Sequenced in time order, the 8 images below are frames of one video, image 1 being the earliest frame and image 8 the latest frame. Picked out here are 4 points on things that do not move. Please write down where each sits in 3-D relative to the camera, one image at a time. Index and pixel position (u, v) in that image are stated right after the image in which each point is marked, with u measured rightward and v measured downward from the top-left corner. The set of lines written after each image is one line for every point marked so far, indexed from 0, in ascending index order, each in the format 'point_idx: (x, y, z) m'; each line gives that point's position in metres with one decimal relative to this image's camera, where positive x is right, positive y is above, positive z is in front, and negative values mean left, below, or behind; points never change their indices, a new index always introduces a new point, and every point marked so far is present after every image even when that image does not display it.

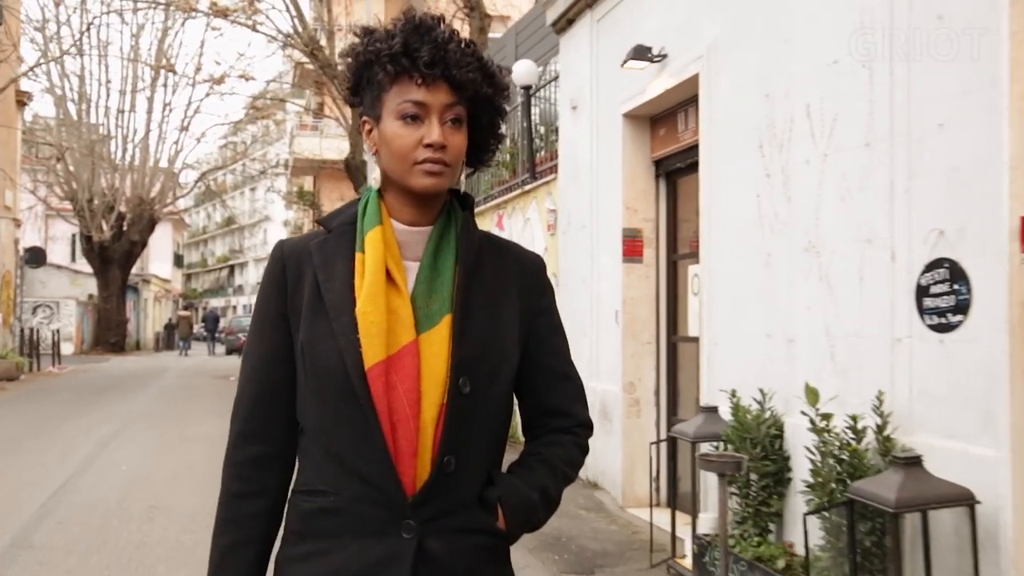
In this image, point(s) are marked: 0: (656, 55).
0: (+0.9, +1.5, +6.8) m
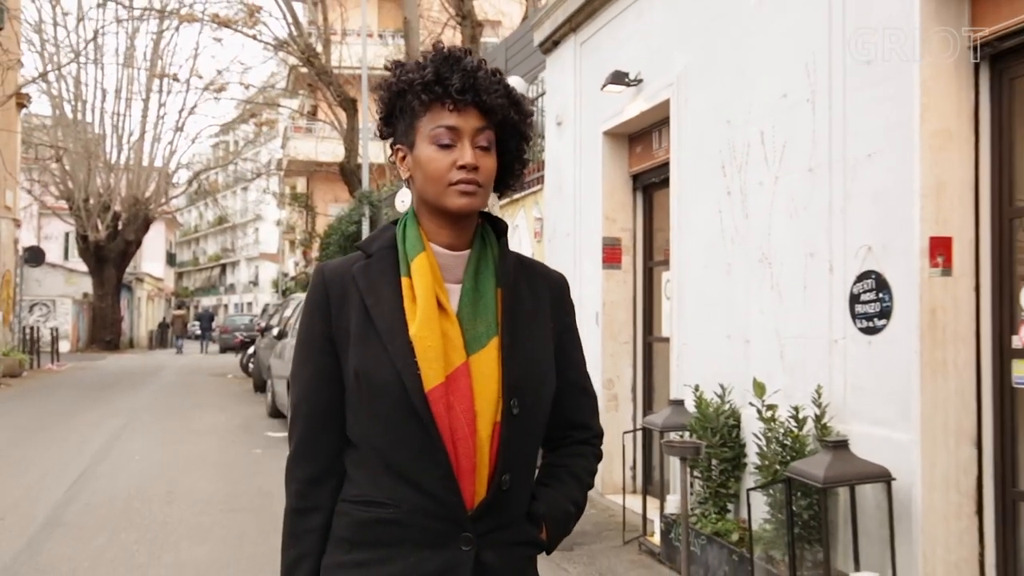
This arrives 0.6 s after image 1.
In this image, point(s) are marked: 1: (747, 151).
0: (+0.8, +1.5, +7.4) m
1: (+1.3, +0.7, +5.8) m
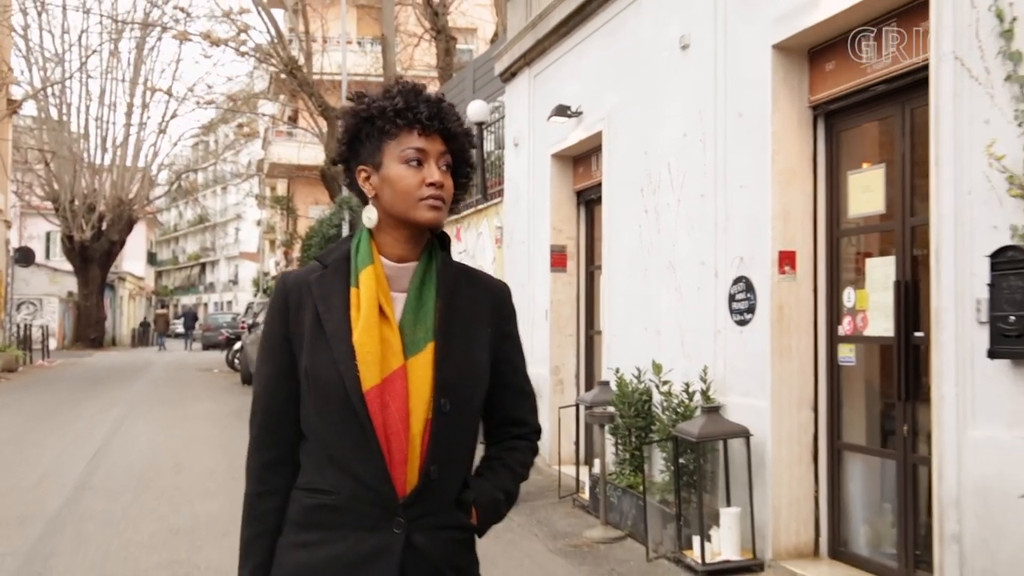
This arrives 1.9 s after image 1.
0: (+0.5, +1.4, +8.8) m
1: (+1.0, +0.7, +7.1) m
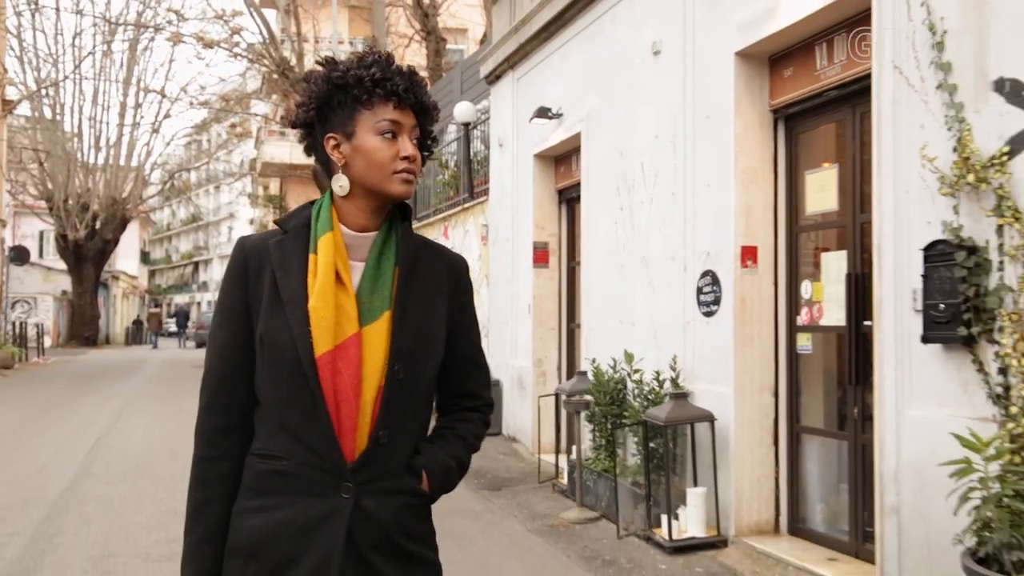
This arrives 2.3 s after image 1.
0: (+0.4, +1.5, +9.1) m
1: (+0.9, +0.8, +7.5) m
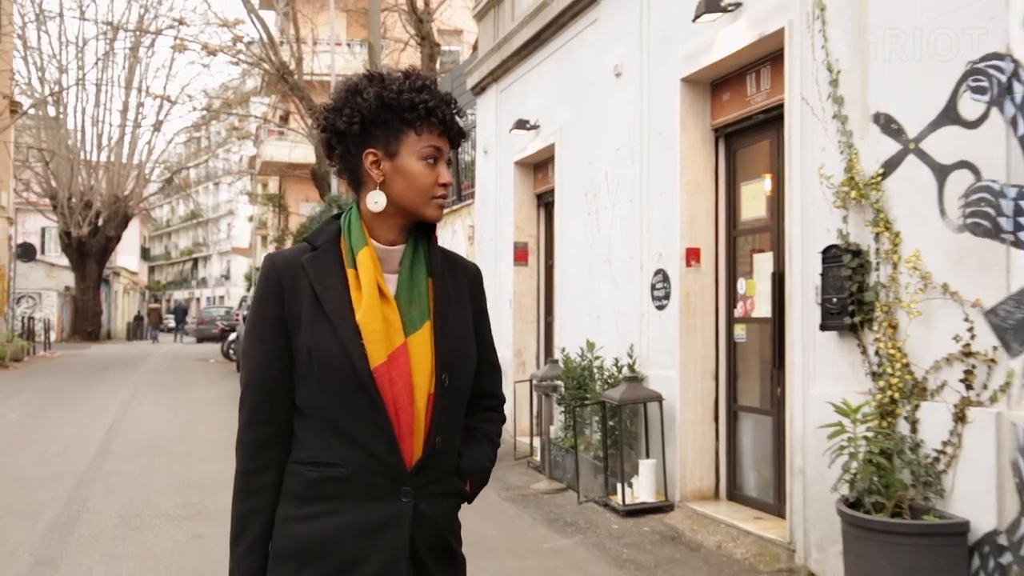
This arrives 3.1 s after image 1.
0: (+0.2, +1.5, +10.0) m
1: (+0.7, +0.8, +8.4) m
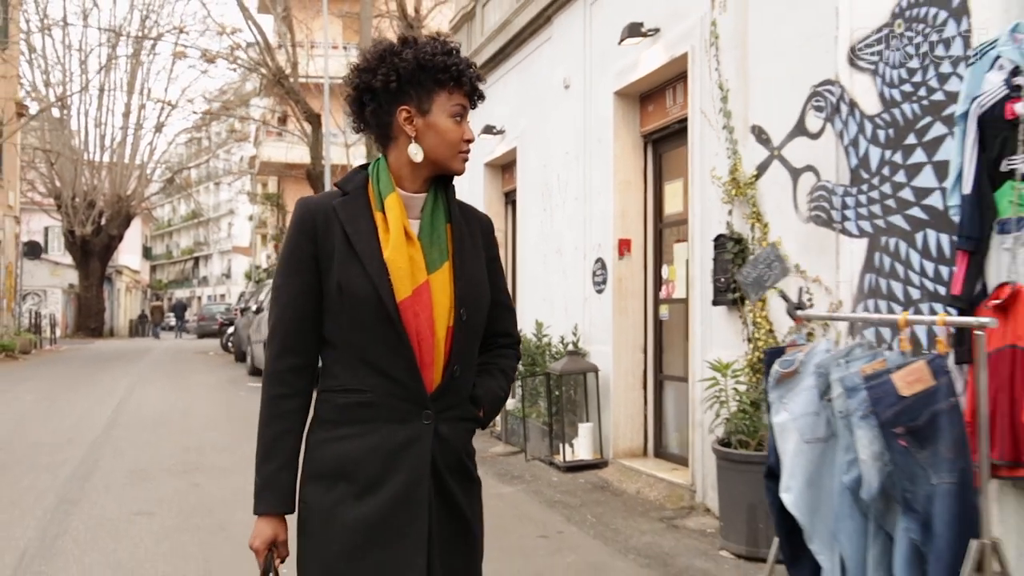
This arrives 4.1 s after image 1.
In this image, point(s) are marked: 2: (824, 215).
0: (-0.1, +1.6, +11.1) m
1: (+0.4, +0.9, +9.4) m
2: (+1.5, +0.4, +5.3) m
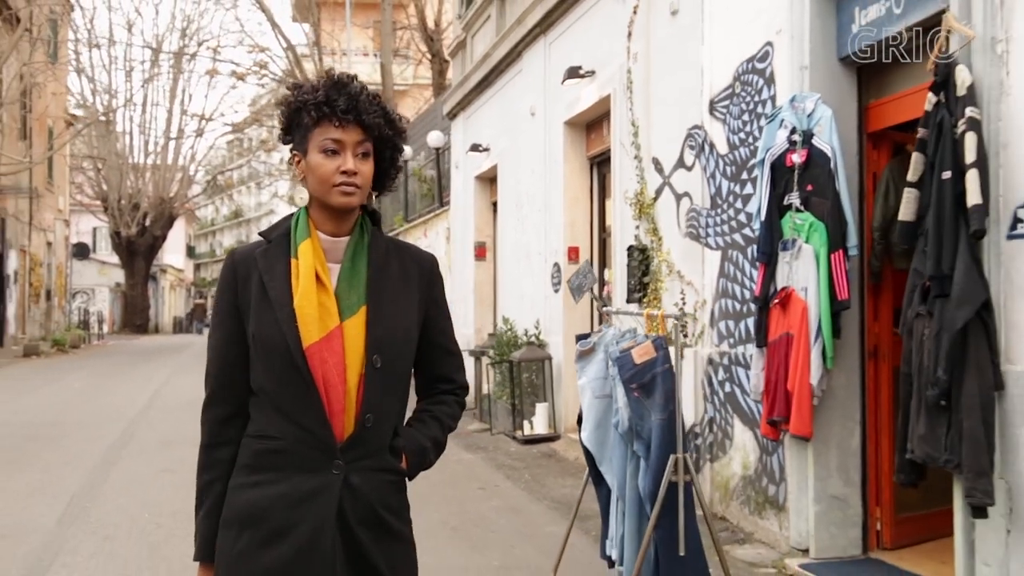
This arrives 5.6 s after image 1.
0: (-0.3, +1.6, +12.5) m
1: (+0.1, +0.9, +10.9) m
2: (+1.1, +0.4, +6.7) m
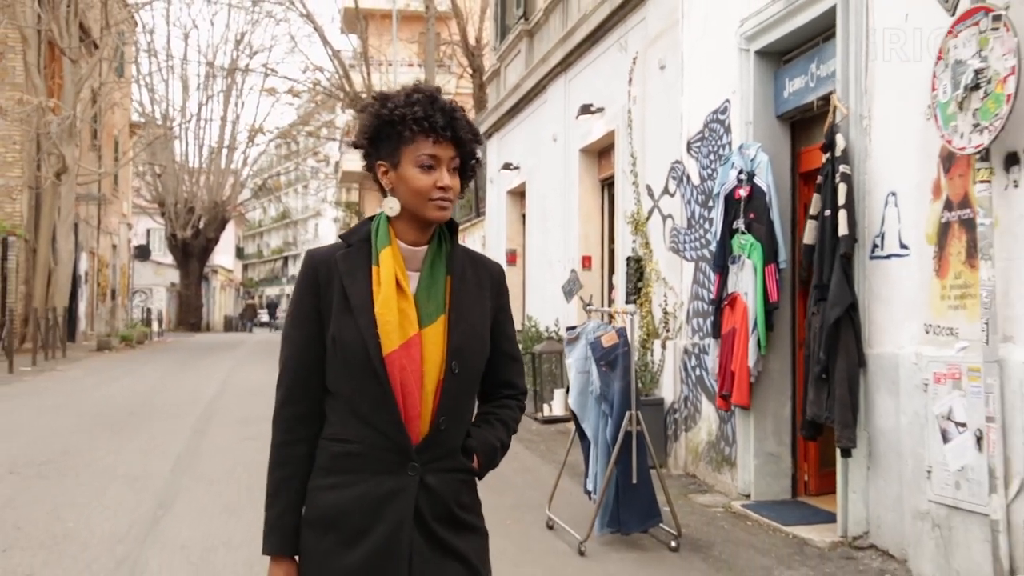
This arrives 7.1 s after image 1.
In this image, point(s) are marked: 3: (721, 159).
0: (0.0, +1.6, +14.1) m
1: (+0.4, +0.9, +12.5) m
2: (+1.3, +0.3, +8.2) m
3: (+1.4, +0.9, +7.3) m
